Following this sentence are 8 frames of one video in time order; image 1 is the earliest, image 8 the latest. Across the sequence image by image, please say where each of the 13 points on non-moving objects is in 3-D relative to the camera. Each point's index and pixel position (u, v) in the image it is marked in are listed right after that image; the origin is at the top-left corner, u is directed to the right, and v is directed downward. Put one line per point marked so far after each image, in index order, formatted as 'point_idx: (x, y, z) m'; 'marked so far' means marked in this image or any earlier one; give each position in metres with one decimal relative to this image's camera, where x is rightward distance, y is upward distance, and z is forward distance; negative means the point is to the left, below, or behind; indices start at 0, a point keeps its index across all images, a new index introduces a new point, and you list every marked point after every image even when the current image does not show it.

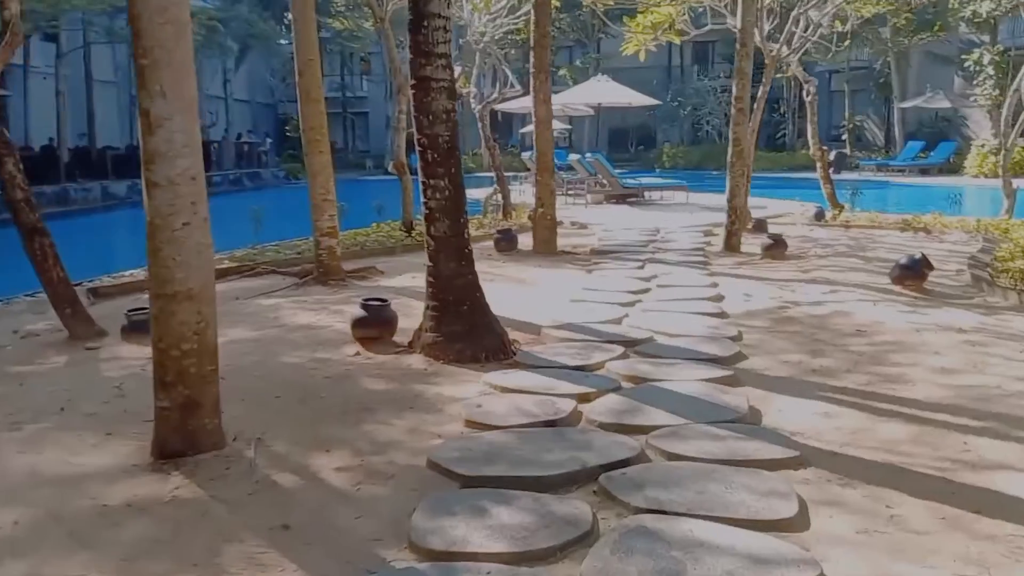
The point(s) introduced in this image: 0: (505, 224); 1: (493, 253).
0: (0.0, +0.7, +12.5) m
1: (-0.1, +0.3, +10.5) m
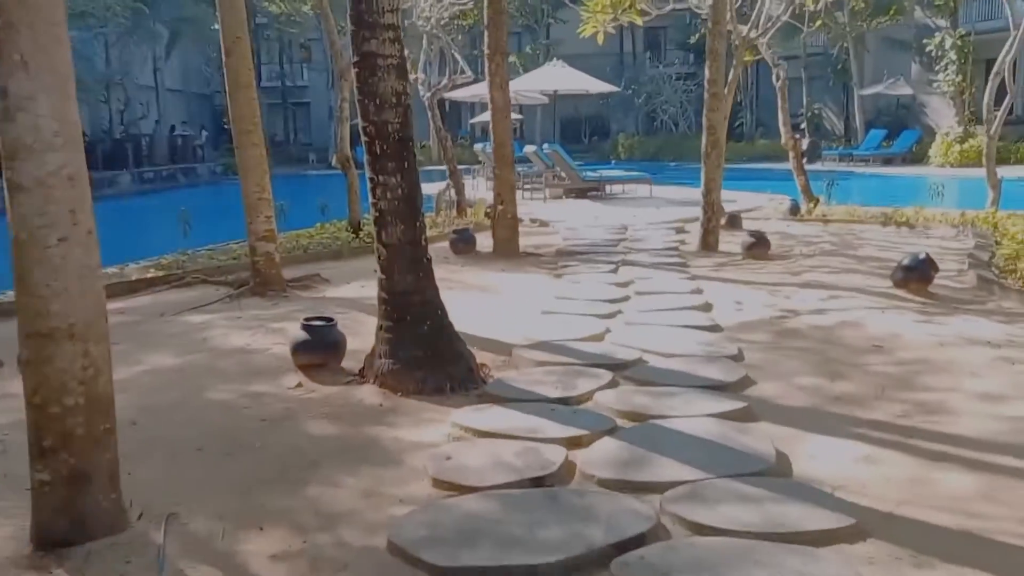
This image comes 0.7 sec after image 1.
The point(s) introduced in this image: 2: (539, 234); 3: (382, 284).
0: (-0.5, +0.7, +11.7) m
1: (-0.5, +0.3, +9.7) m
2: (+0.3, +0.4, +10.4) m
3: (-0.5, 0.0, +4.3) m
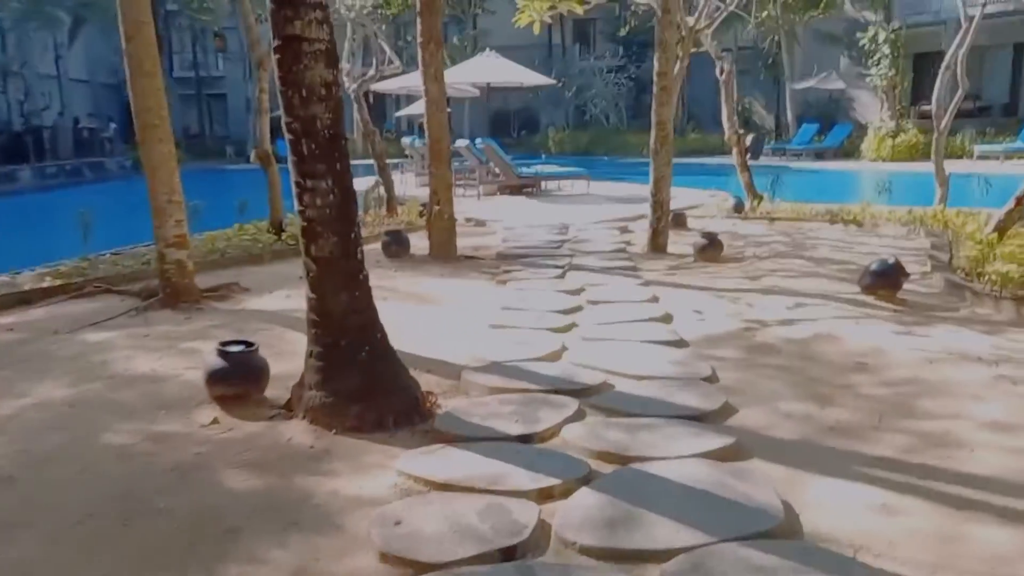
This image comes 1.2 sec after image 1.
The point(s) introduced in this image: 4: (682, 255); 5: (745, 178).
0: (-1.2, +0.6, +11.1) m
1: (-1.1, +0.2, +9.1) m
2: (-0.3, +0.3, +9.8) m
3: (-0.7, -0.1, +3.7) m
4: (+1.3, +0.2, +8.5) m
5: (+2.7, +1.3, +13.0) m
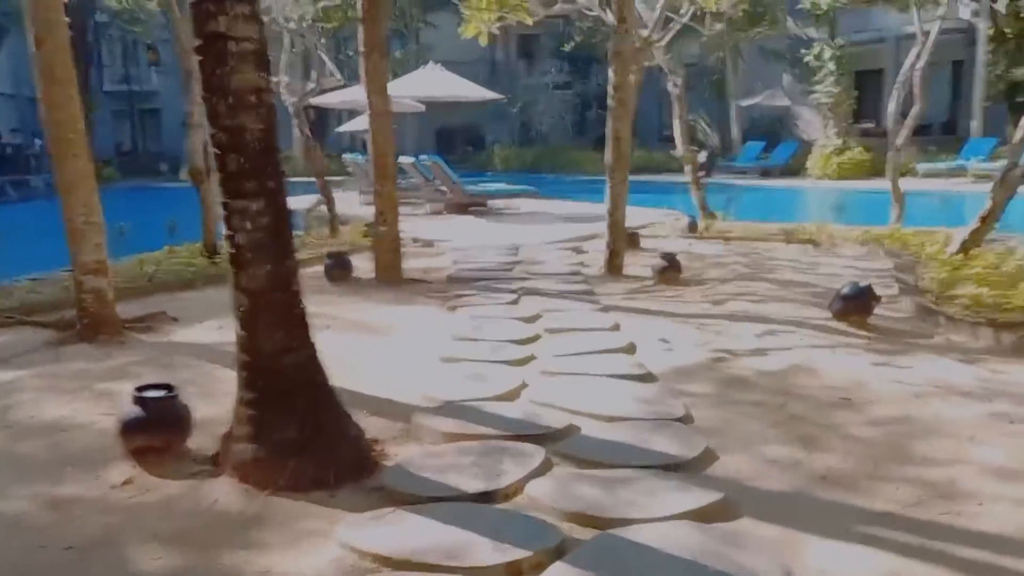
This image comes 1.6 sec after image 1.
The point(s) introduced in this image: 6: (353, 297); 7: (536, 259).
0: (-1.7, +0.4, +10.6) m
1: (-1.5, +0.1, +8.6) m
2: (-0.7, +0.1, +9.4) m
3: (-0.8, -0.2, +3.2) m
4: (+0.9, 0.0, +8.2) m
5: (+2.1, +1.1, +12.7) m
6: (-1.1, -0.1, +7.7) m
7: (+0.2, +0.3, +9.7) m
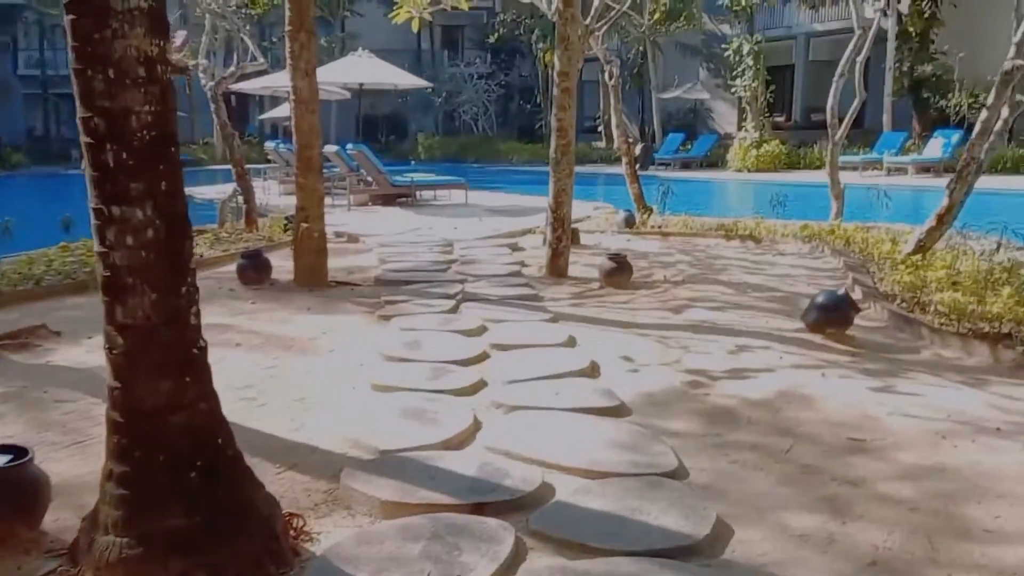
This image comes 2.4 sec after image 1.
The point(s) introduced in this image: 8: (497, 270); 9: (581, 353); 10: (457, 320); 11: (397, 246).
0: (-2.3, +0.4, +9.7) m
1: (-2.0, 0.0, +7.7) m
2: (-1.2, +0.1, +8.5) m
3: (-0.9, -0.2, +2.4) m
4: (+0.5, 0.0, +7.5) m
5: (+1.3, +1.1, +12.0) m
6: (-1.5, -0.1, +6.8) m
7: (-0.4, +0.2, +8.9) m
8: (-0.1, +0.1, +8.2) m
9: (+0.3, -0.3, +5.1) m
10: (-0.3, -0.2, +5.9) m
11: (-1.0, +0.4, +10.0) m
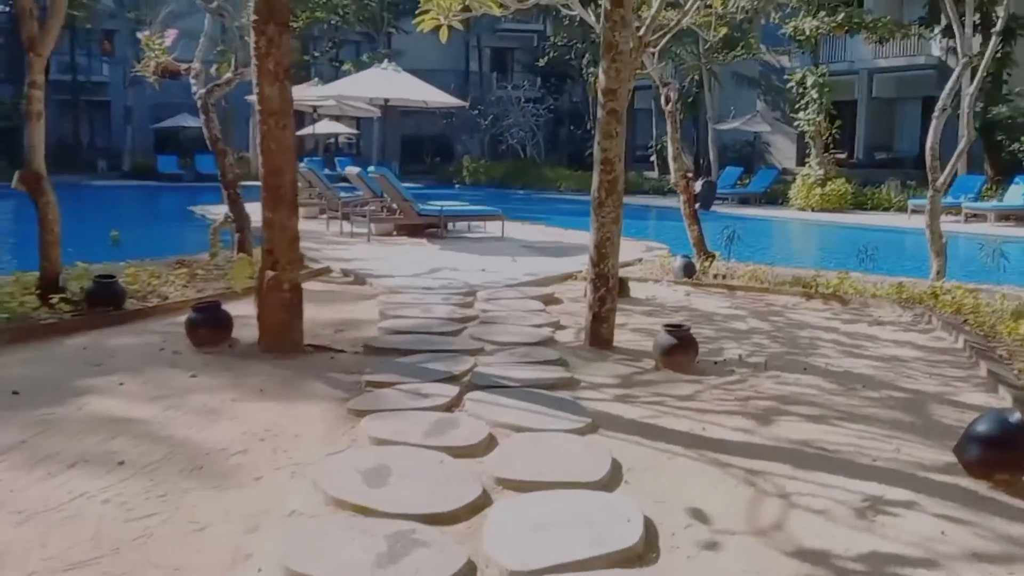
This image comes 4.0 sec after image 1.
0: (-2.1, +0.1, +8.0) m
1: (-1.8, -0.3, +6.1) m
2: (-1.1, -0.2, +6.8) m
3: (-0.9, -0.5, +0.7) m
4: (+0.6, -0.4, +5.7) m
5: (+1.7, +0.5, +10.2) m
6: (-1.4, -0.4, +5.1) m
7: (-0.2, -0.2, +7.2) m
8: (+0.1, -0.3, +6.5) m
9: (+0.3, -0.6, +3.3) m
10: (-0.2, -0.5, +4.2) m
11: (-0.8, 0.0, +8.3) m
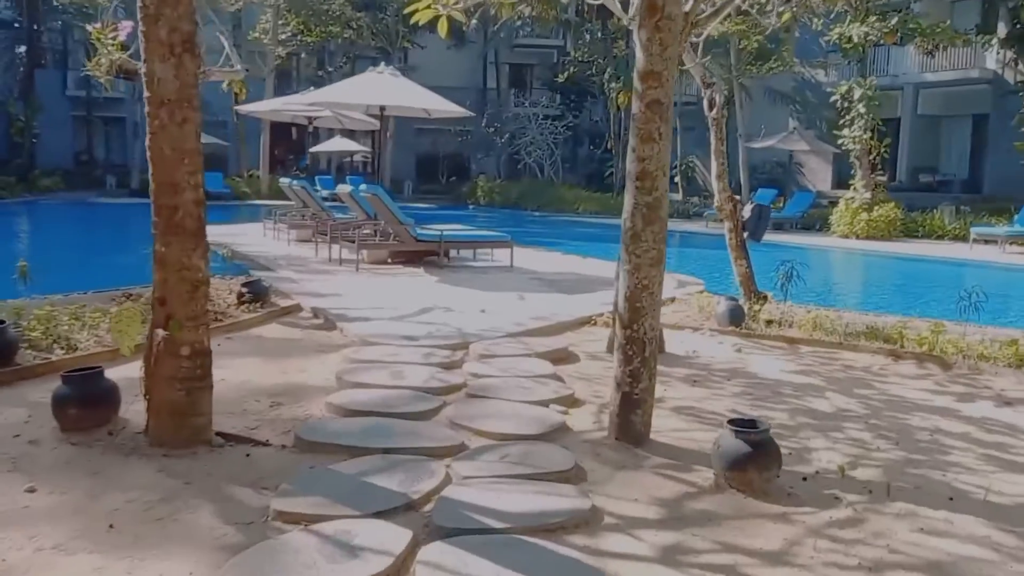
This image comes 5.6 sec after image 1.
0: (-2.0, -0.2, +6.3) m
1: (-1.8, -0.5, +4.3) m
2: (-1.1, -0.5, +5.0) m
3: (-1.1, -0.6, -1.1) m
4: (+0.6, -0.7, +3.8) m
5: (+1.8, +0.2, +8.4) m
6: (-1.4, -0.7, +3.3) m
7: (-0.2, -0.5, +5.4) m
8: (0.0, -0.5, +4.6) m
9: (+0.3, -0.9, +1.5) m
10: (-0.3, -0.8, +2.4) m
11: (-0.8, -0.3, +6.5) m
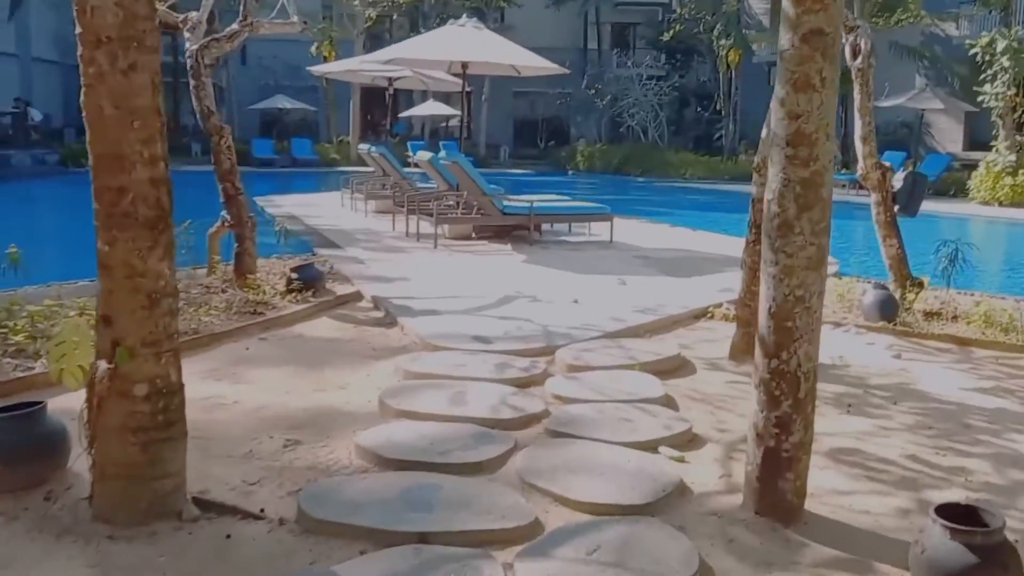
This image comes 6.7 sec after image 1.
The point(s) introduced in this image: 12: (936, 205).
0: (-1.6, -0.2, +5.1) m
1: (-1.6, -0.6, +3.1) m
2: (-0.7, -0.5, +3.8) m
3: (-1.3, -0.8, -2.3) m
4: (+0.8, -0.7, +2.5) m
5: (+2.4, +0.3, +6.9) m
6: (-1.3, -0.7, +2.2) m
7: (+0.2, -0.4, +4.1) m
8: (+0.3, -0.6, +3.3) m
9: (+0.3, -1.0, +0.2) m
10: (-0.2, -0.8, +1.1) m
11: (-0.3, -0.3, +5.3) m
12: (+6.3, +1.2, +16.5) m
